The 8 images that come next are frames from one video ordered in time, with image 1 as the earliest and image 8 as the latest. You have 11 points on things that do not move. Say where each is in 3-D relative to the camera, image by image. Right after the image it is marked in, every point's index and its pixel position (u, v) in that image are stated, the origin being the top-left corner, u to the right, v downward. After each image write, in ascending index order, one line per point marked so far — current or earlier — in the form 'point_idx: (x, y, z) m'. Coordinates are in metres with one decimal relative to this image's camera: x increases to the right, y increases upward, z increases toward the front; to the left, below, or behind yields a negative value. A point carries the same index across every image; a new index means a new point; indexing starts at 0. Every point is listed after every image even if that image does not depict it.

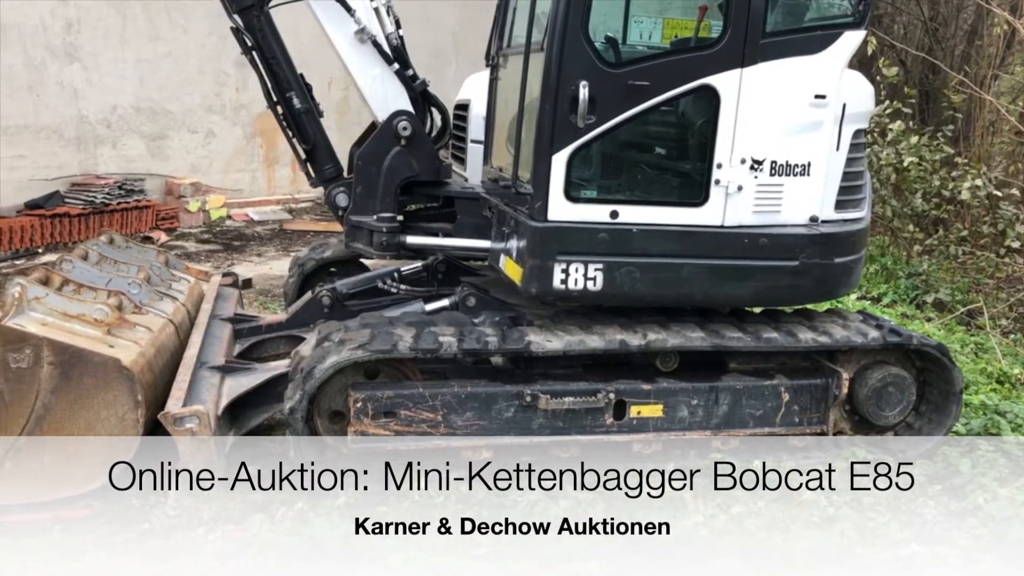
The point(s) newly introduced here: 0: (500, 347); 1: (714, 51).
0: (0.0, -0.2, +3.4) m
1: (+0.8, +0.9, +3.4) m
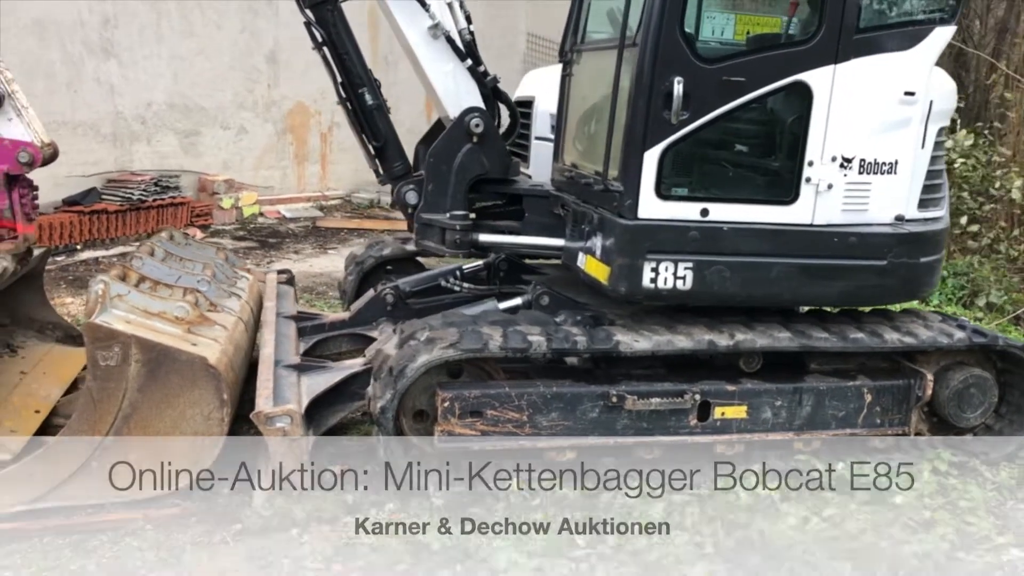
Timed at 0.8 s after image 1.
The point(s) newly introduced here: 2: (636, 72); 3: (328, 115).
0: (+0.3, -0.2, +3.4) m
1: (+1.2, +0.9, +3.3) m
2: (+0.5, +0.8, +3.3) m
3: (-2.3, +2.2, +10.9) m
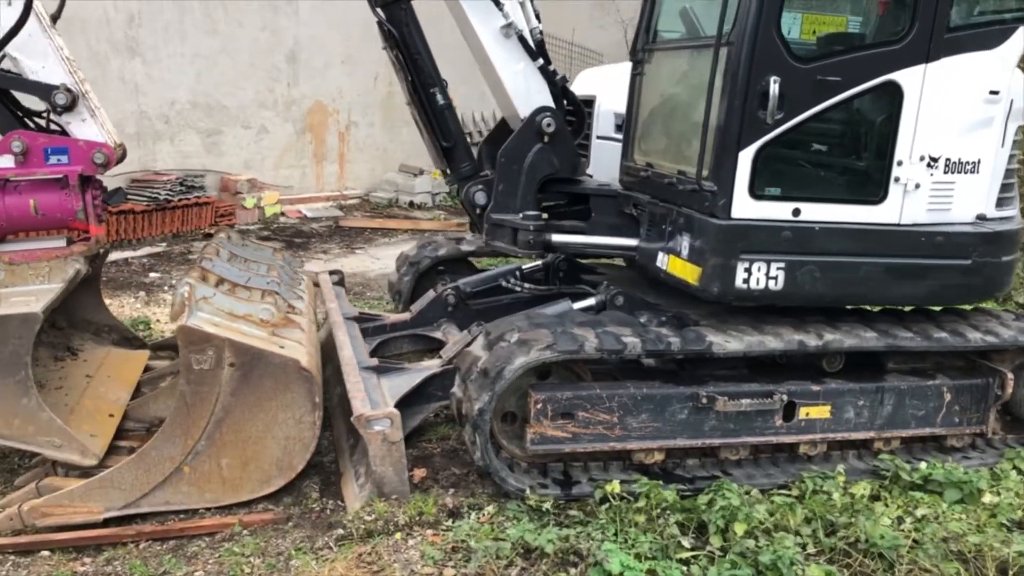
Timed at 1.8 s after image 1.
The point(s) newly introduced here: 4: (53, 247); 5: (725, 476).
0: (+0.7, -0.2, +3.4) m
1: (+1.5, +0.9, +3.3) m
2: (+0.8, +0.8, +3.3) m
3: (-2.1, +2.2, +10.8) m
4: (-2.0, +0.2, +3.8) m
5: (+0.9, -0.8, +3.6) m
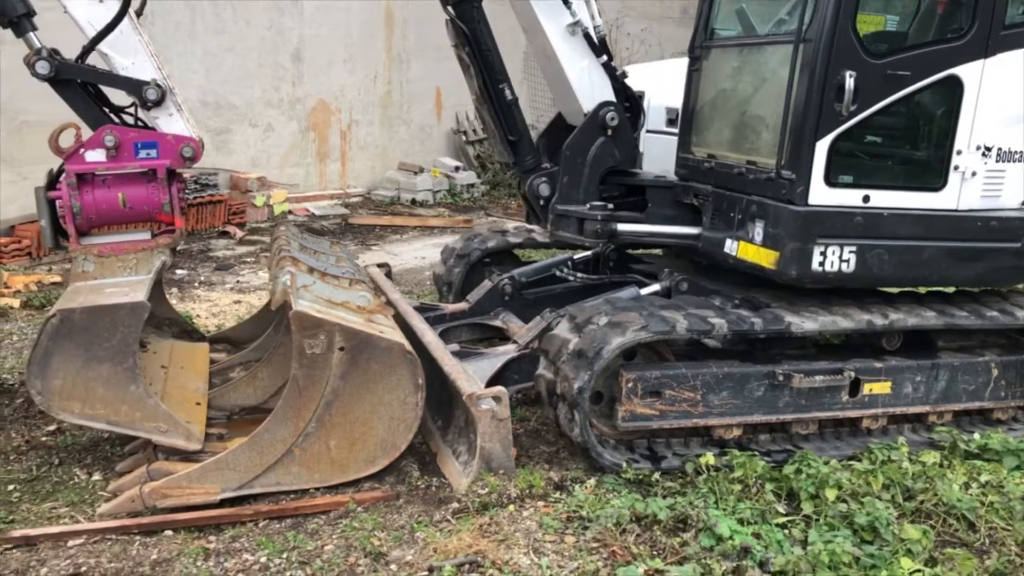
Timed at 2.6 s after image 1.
0: (+1.1, -0.2, +3.6) m
1: (+1.9, +1.0, +3.6) m
2: (+1.2, +0.9, +3.5) m
3: (-2.1, +2.2, +10.9) m
4: (-1.7, +0.2, +3.9) m
5: (+1.2, -0.7, +3.8) m
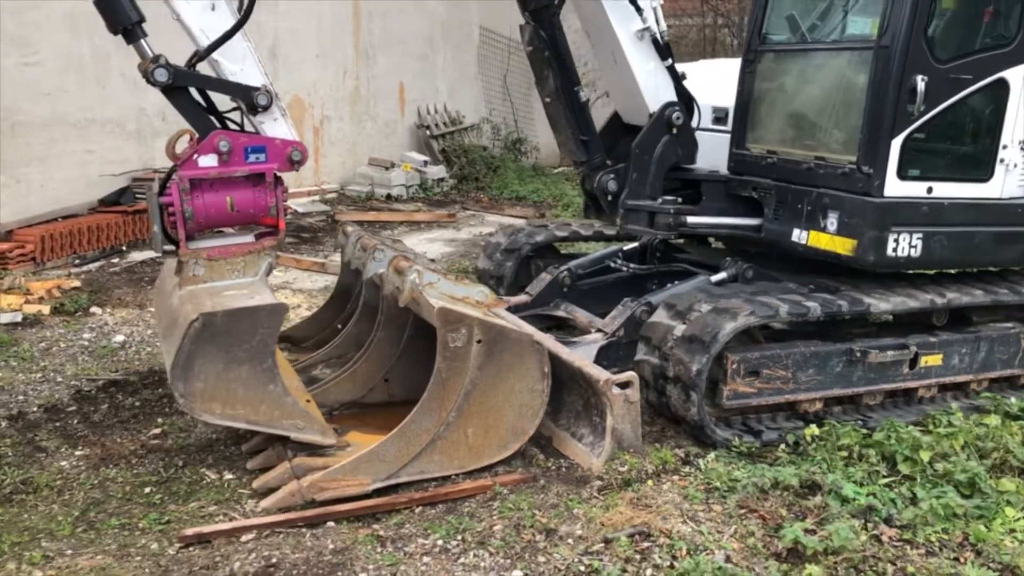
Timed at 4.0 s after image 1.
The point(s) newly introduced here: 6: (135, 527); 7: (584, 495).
0: (+1.5, -0.1, +3.9) m
1: (+2.3, +1.1, +4.0) m
2: (+1.7, +1.0, +3.8) m
3: (-2.4, +2.3, +10.9) m
4: (-1.2, +0.2, +3.9) m
5: (+1.7, -0.6, +4.2) m
6: (-1.4, -0.9, +3.3) m
7: (+0.3, -0.8, +3.4) m
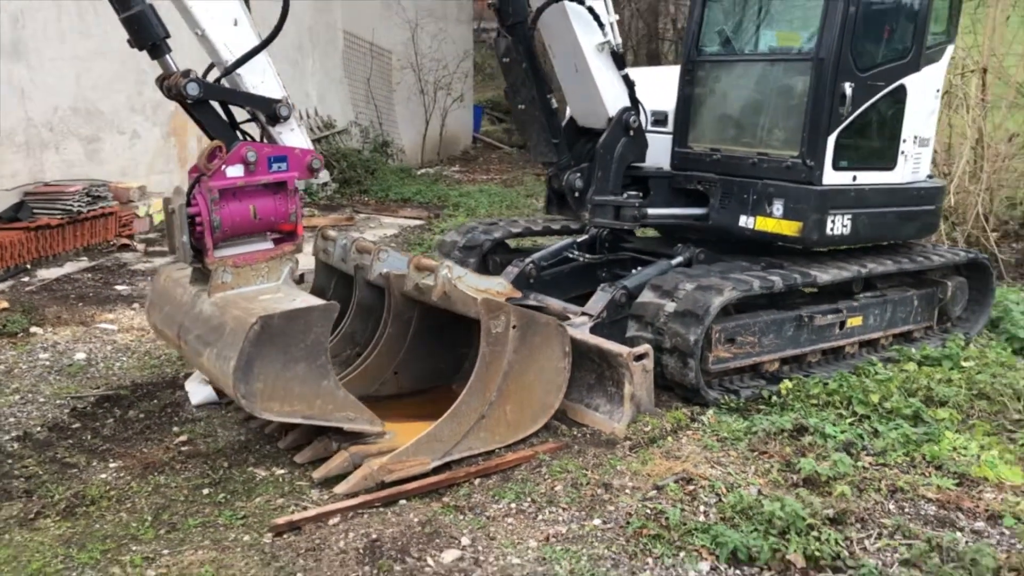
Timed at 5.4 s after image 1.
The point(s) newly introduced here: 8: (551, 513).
0: (+1.6, 0.0, +4.6) m
1: (+2.2, +1.3, +4.9) m
2: (+1.6, +1.1, +4.6) m
3: (-3.8, +2.1, +10.6) m
4: (-1.2, +0.2, +4.1) m
5: (+1.7, -0.5, +4.9) m
6: (-1.2, -0.9, +3.4) m
7: (+0.5, -0.7, +3.8) m
8: (+0.2, -0.9, +3.4) m
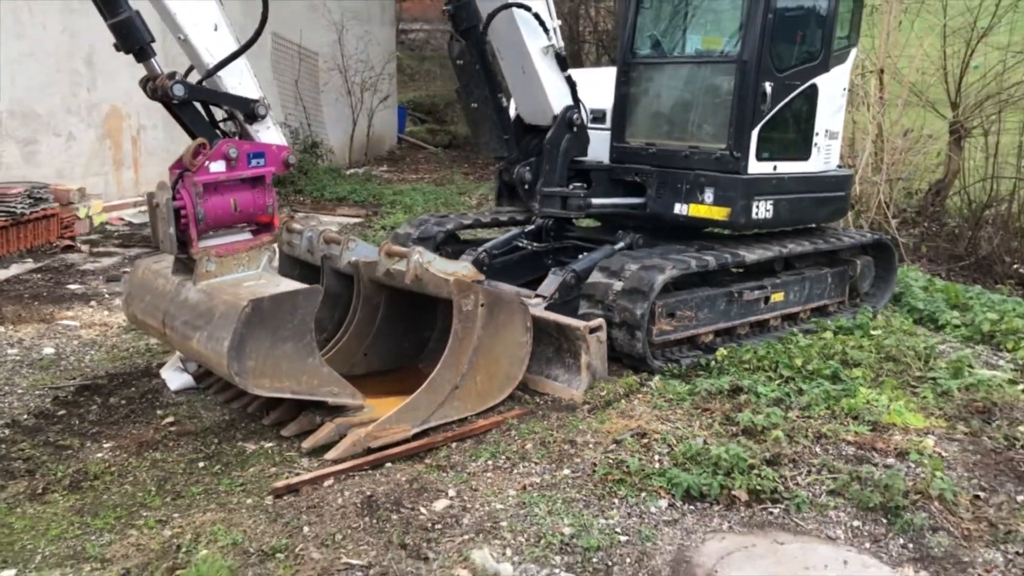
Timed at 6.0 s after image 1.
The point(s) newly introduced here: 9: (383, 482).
0: (+1.3, +0.2, +5.2) m
1: (+1.9, +1.4, +5.4) m
2: (+1.4, +1.2, +5.1) m
3: (-4.7, +2.1, +10.6) m
4: (-1.4, +0.2, +4.4) m
5: (+1.5, -0.4, +5.4) m
6: (-1.2, -0.9, +3.7) m
7: (+0.3, -0.6, +4.3) m
8: (+0.1, -0.8, +3.8) m
9: (-0.6, -0.8, +3.7) m
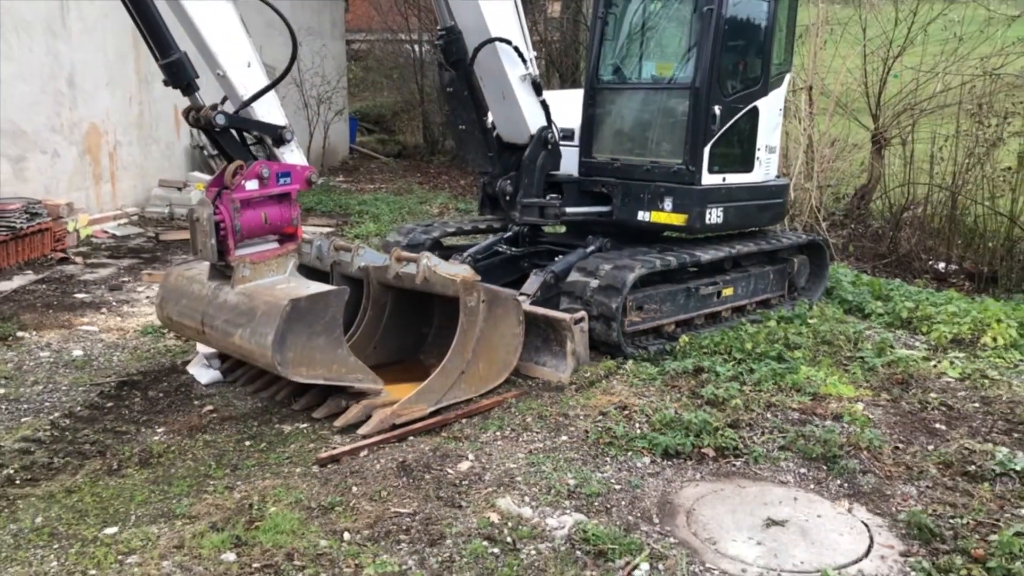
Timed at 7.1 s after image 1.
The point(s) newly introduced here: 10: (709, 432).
0: (+1.2, +0.2, +6.0) m
1: (+1.8, +1.5, +6.3) m
2: (+1.3, +1.3, +5.9) m
3: (-5.1, +2.0, +11.0) m
4: (-1.4, +0.2, +5.0) m
5: (+1.4, -0.3, +6.2) m
6: (-1.2, -0.9, +4.3) m
7: (+0.3, -0.6, +5.0) m
8: (+0.1, -0.8, +4.5) m
9: (-0.5, -0.8, +4.4) m
10: (+1.0, -0.8, +4.5) m
